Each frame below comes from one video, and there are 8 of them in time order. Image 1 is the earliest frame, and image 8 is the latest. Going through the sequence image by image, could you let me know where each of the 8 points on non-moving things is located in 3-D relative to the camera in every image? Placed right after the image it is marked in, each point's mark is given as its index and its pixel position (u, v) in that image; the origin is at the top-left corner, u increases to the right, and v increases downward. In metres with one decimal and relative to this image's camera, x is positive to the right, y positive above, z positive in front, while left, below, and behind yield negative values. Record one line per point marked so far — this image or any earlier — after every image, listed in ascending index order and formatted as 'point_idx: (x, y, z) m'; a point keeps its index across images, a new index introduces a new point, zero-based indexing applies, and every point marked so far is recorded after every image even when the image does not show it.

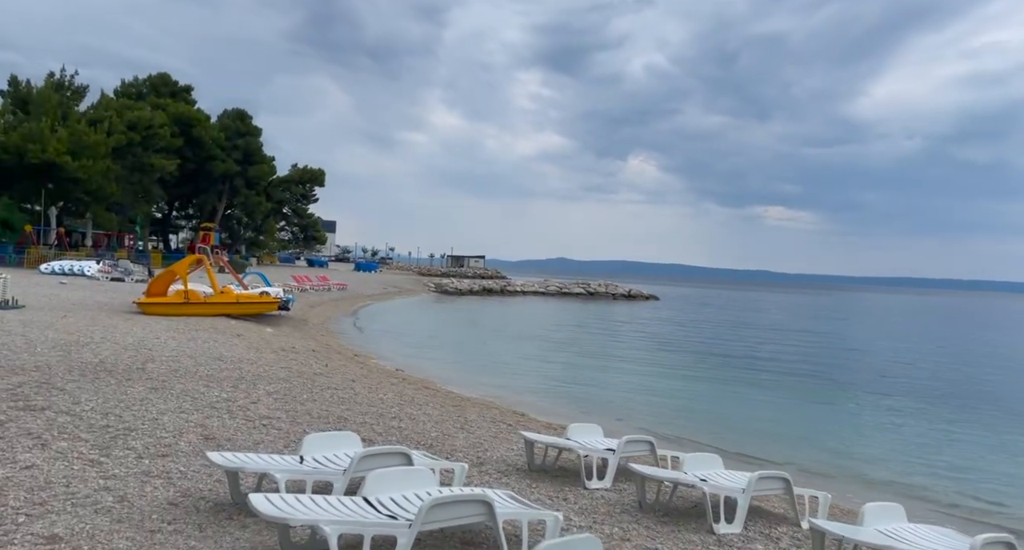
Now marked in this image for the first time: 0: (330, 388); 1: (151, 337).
0: (-2.4, -1.5, +10.3) m
1: (-8.5, -1.4, +18.1) m
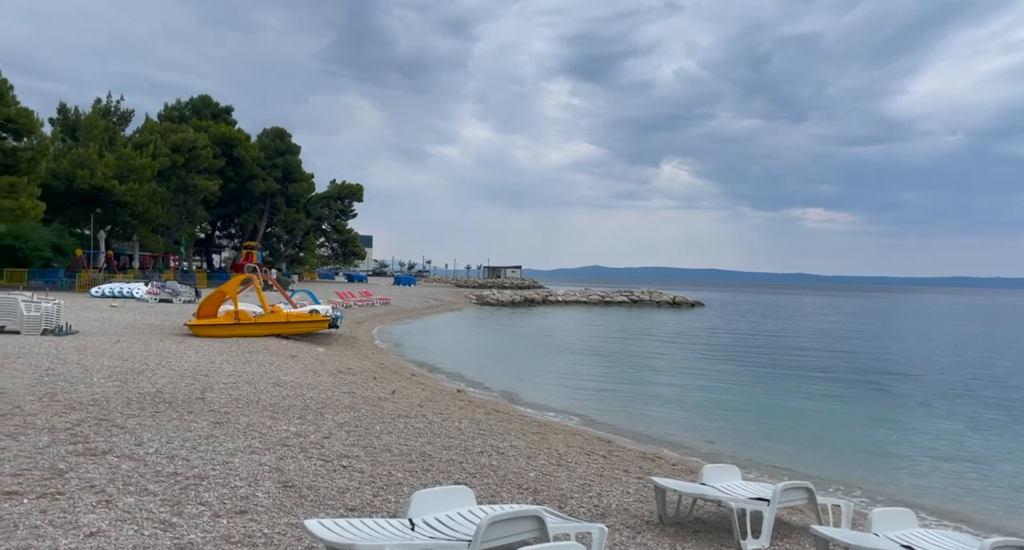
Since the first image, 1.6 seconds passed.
0: (-1.4, -1.8, +9.7) m
1: (-7.1, -2.0, +17.7) m
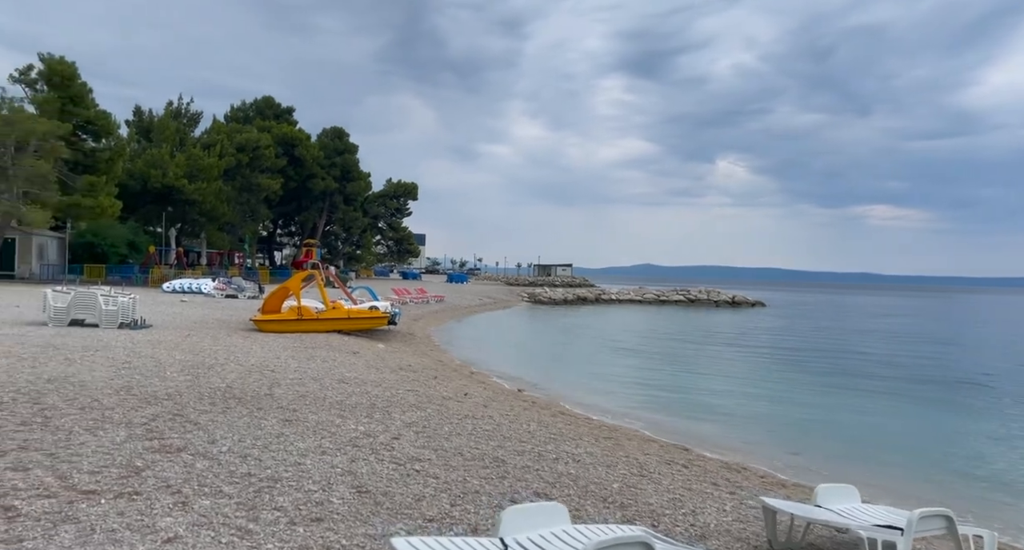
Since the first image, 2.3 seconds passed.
0: (-0.6, -1.7, +9.5) m
1: (-5.6, -1.9, +17.9) m
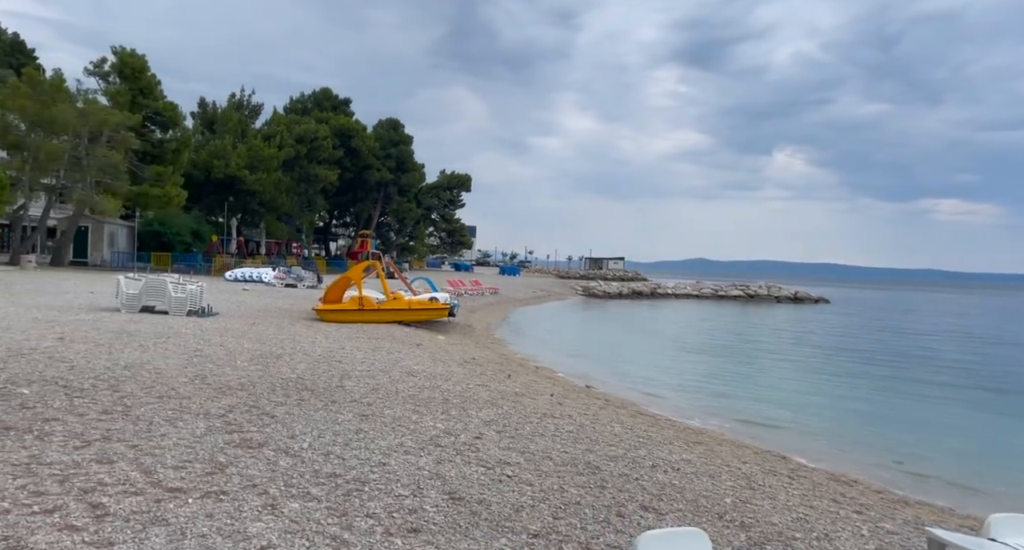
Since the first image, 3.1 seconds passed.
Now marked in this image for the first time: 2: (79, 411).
0: (+0.4, -1.7, +9.1) m
1: (-4.1, -1.7, +17.9) m
2: (-4.4, -1.4, +7.9) m
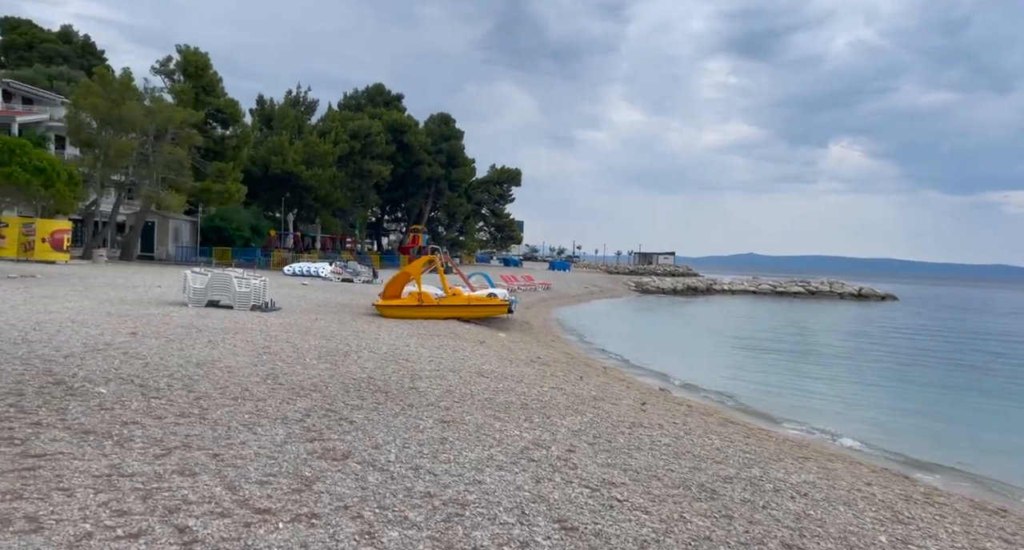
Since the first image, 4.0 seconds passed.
0: (+1.4, -1.6, +8.5) m
1: (-2.5, -1.6, +17.6) m
2: (-3.5, -1.4, +7.7) m
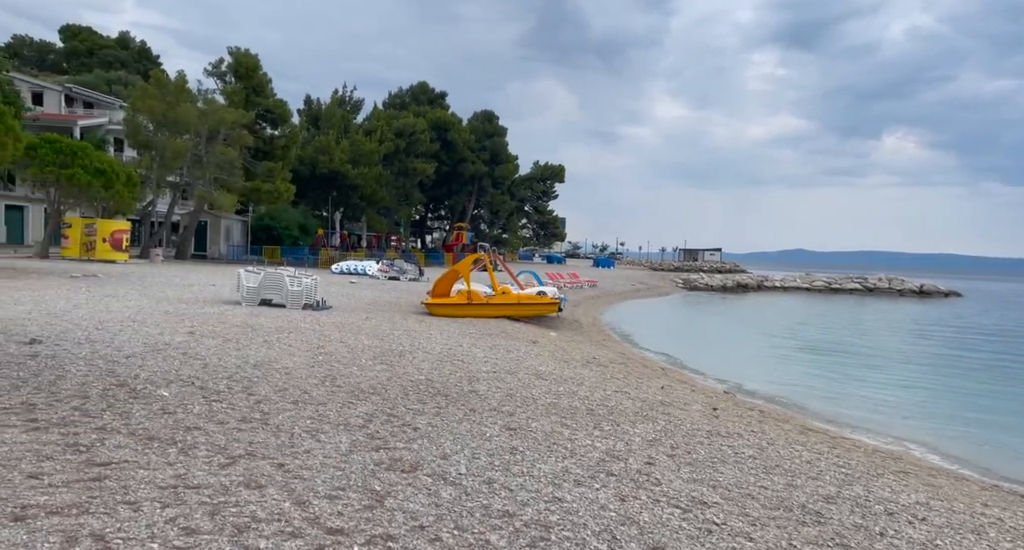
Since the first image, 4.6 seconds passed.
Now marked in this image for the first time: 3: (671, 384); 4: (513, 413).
0: (+2.1, -1.6, +8.1) m
1: (-1.3, -1.6, +17.3) m
2: (-2.9, -1.4, +7.5) m
3: (+2.8, -1.9, +13.5) m
4: (0.0, -1.6, +8.8) m
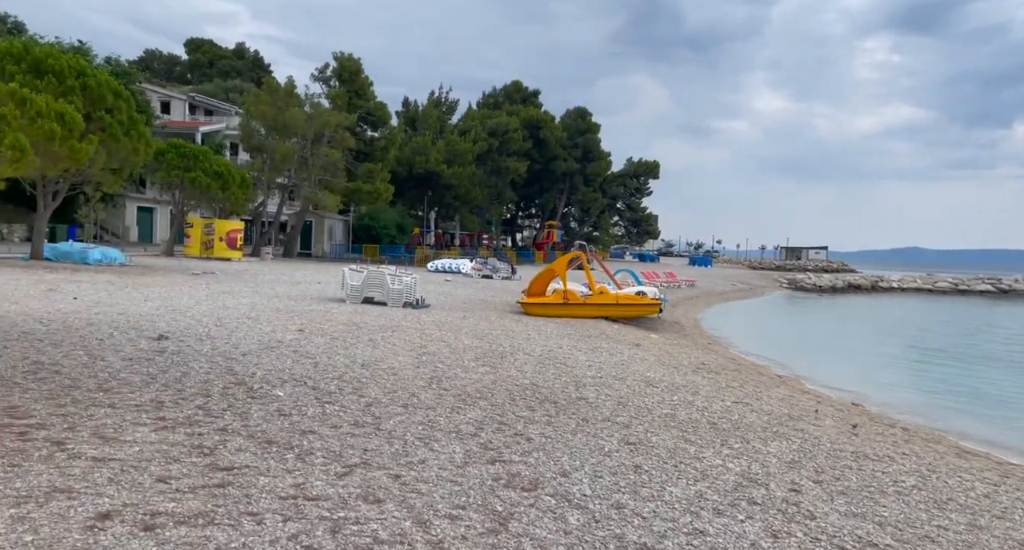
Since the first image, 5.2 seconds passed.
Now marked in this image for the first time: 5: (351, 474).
0: (+3.2, -1.7, +7.3) m
1: (+1.0, -1.6, +16.9) m
2: (-1.7, -1.4, +7.3) m
3: (+4.6, -2.0, +12.6) m
4: (+1.3, -1.6, +8.3) m
5: (-1.2, -1.5, +5.7) m
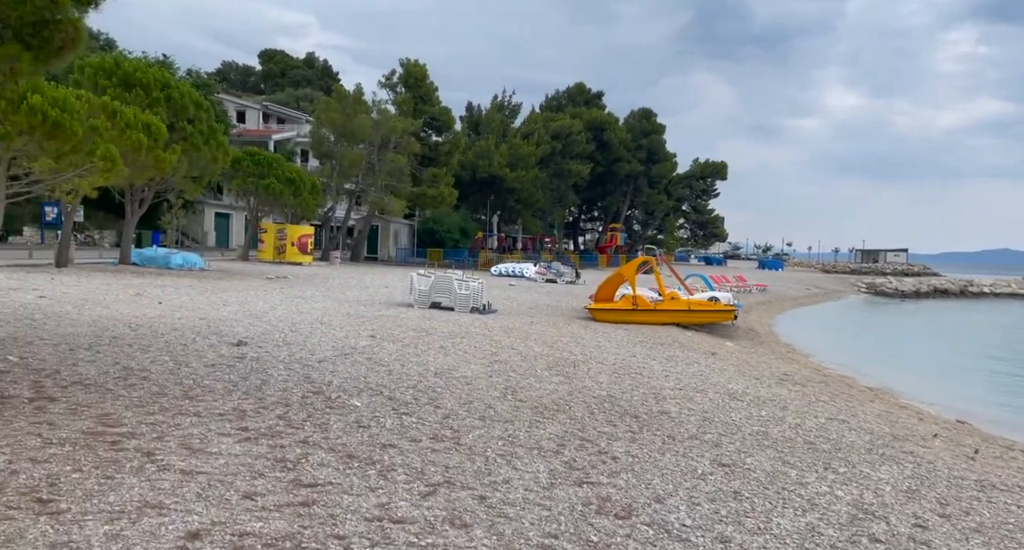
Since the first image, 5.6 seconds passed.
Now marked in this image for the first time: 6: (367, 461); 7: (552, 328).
0: (+4.0, -1.8, +6.7) m
1: (+2.6, -1.7, +16.4) m
2: (-0.9, -1.5, +7.1) m
3: (+5.8, -2.1, +11.9) m
4: (+2.1, -1.7, +7.9) m
5: (-0.6, -1.6, +5.5) m
6: (-1.2, -1.5, +6.2) m
7: (+1.2, -1.4, +19.5) m
